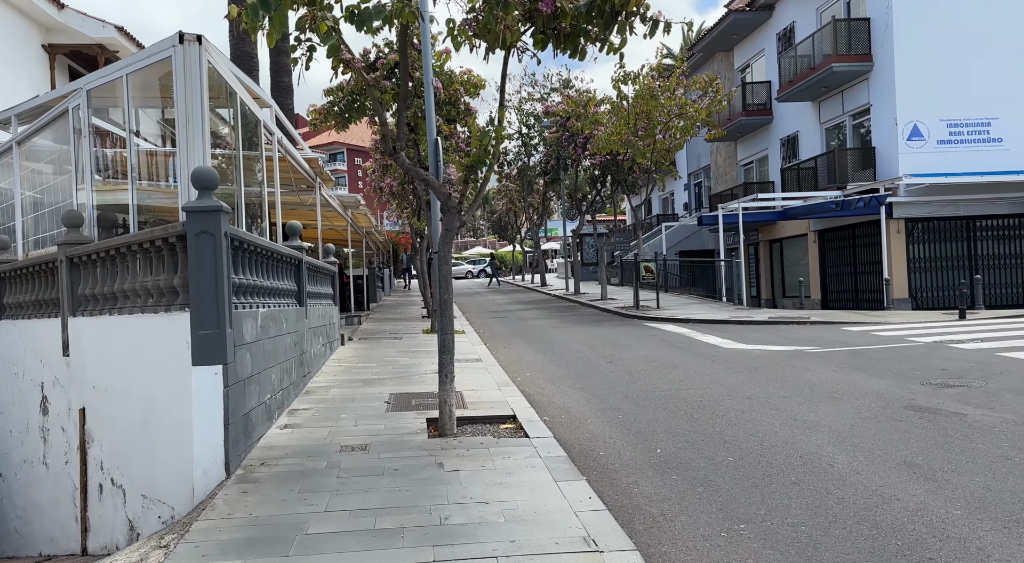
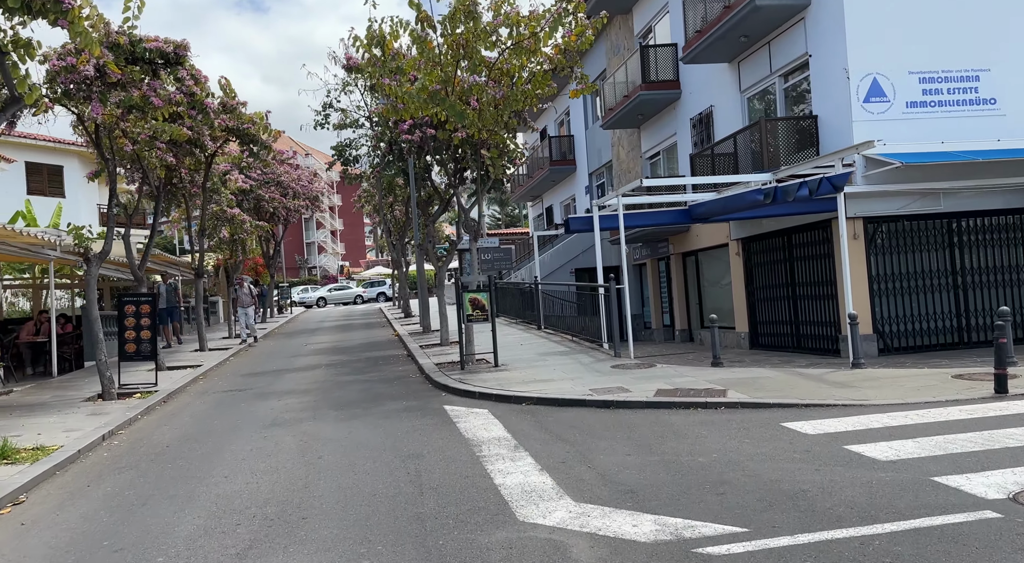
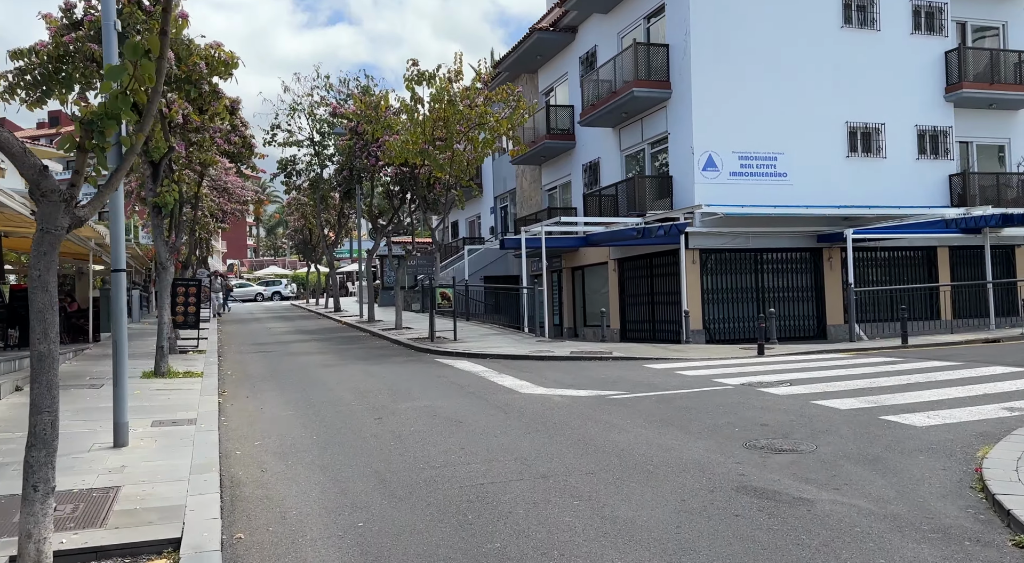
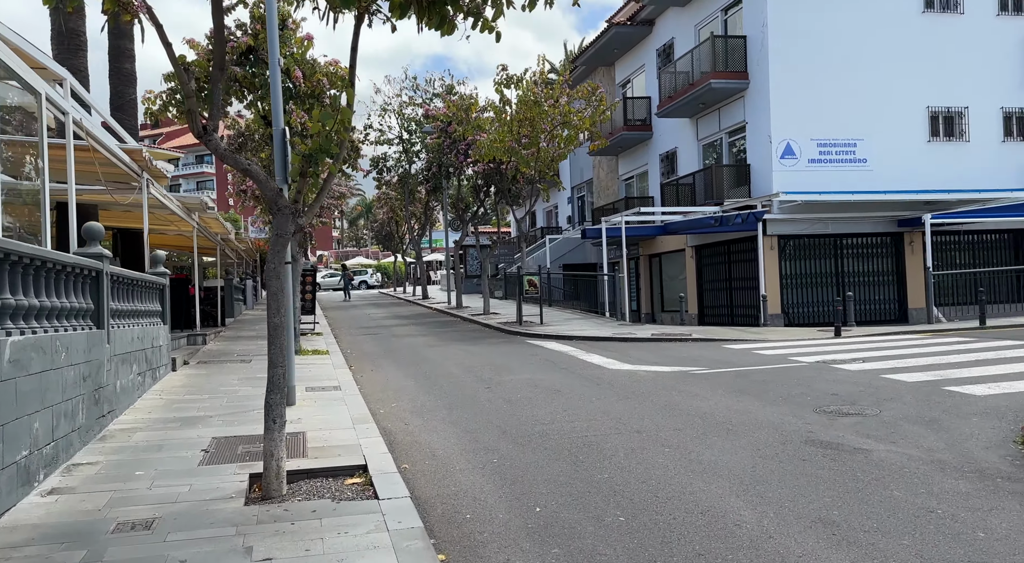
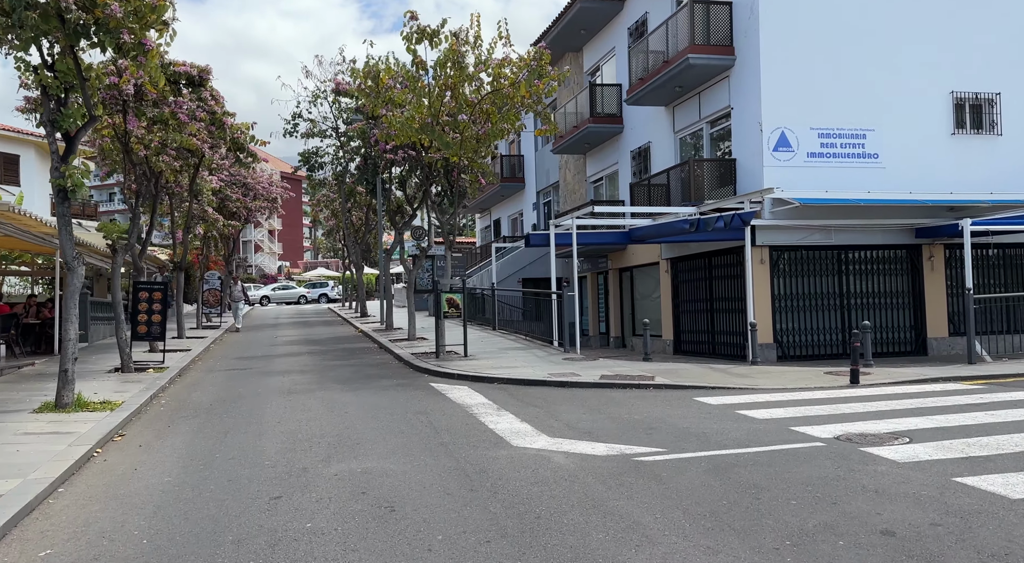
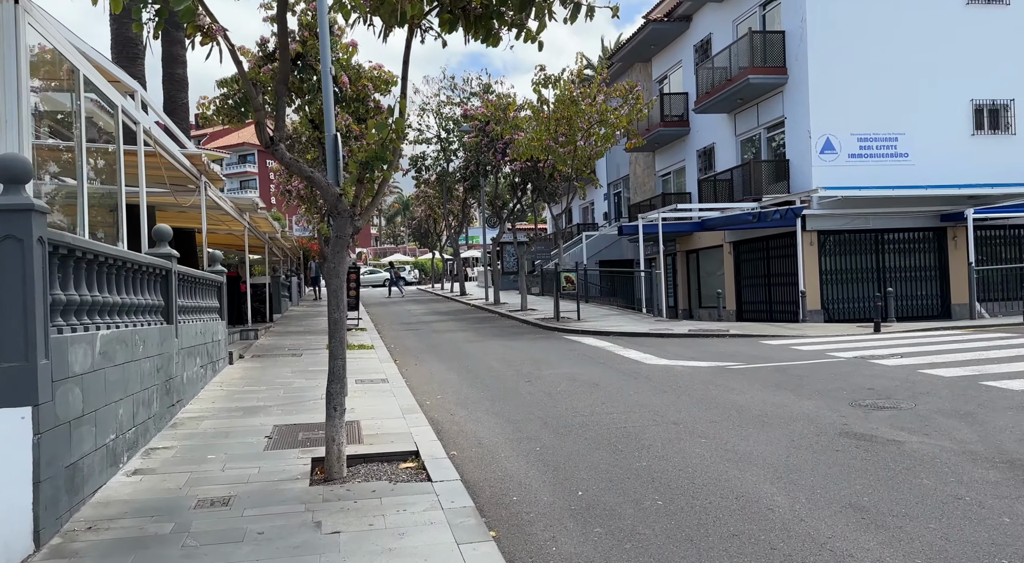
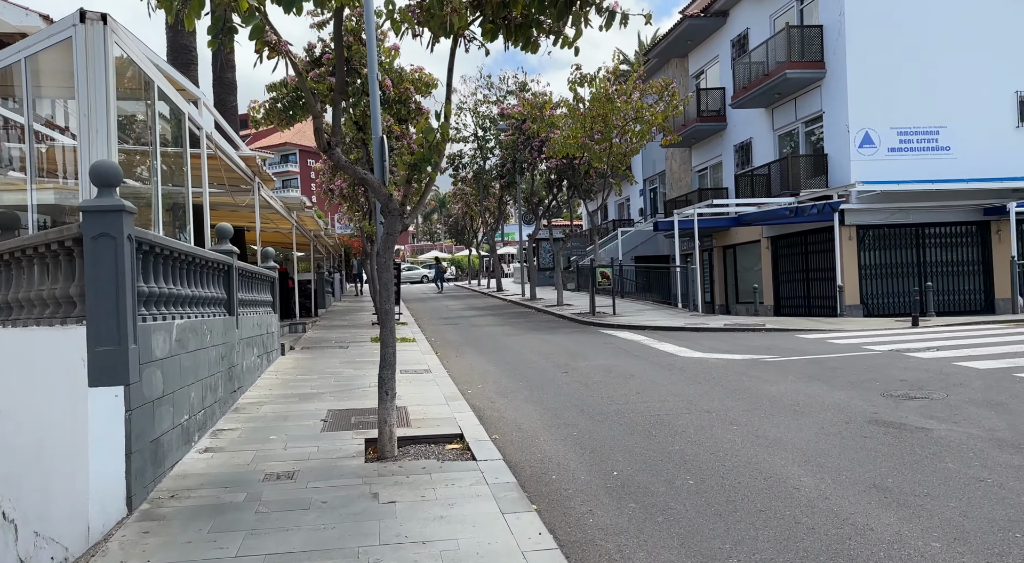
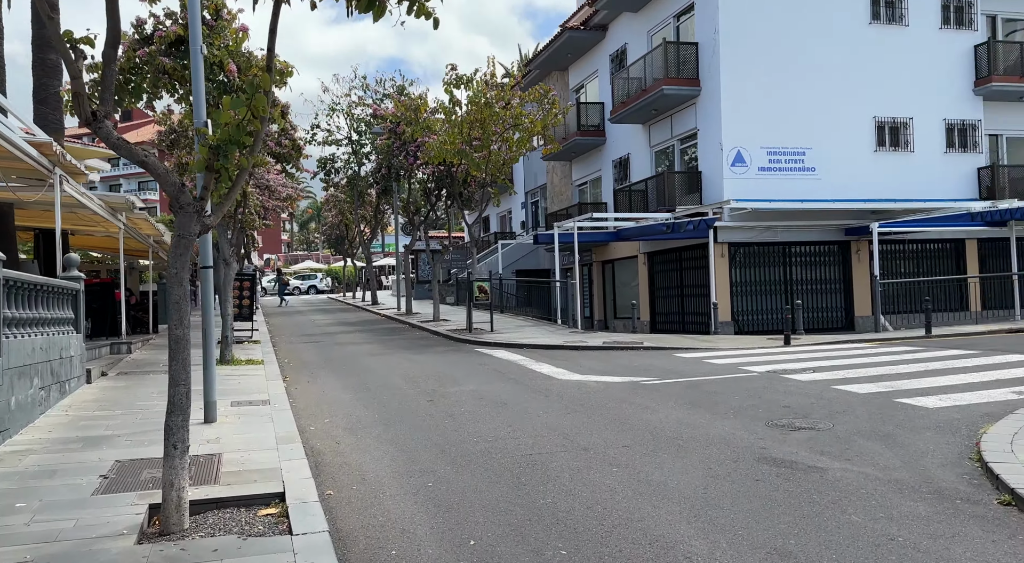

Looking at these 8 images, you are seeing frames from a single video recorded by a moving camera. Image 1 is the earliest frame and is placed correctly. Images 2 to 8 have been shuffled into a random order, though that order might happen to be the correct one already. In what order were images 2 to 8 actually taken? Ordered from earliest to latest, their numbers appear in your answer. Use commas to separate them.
7, 6, 4, 8, 3, 5, 2
